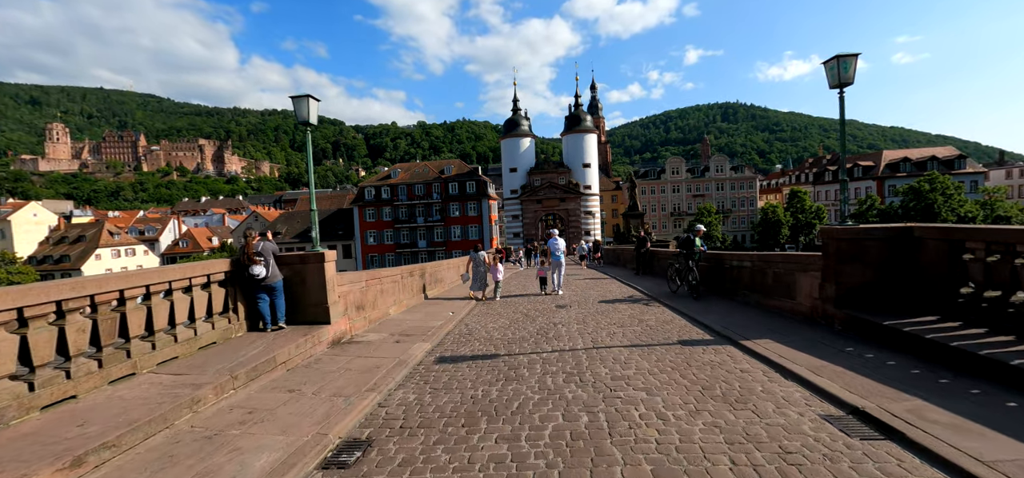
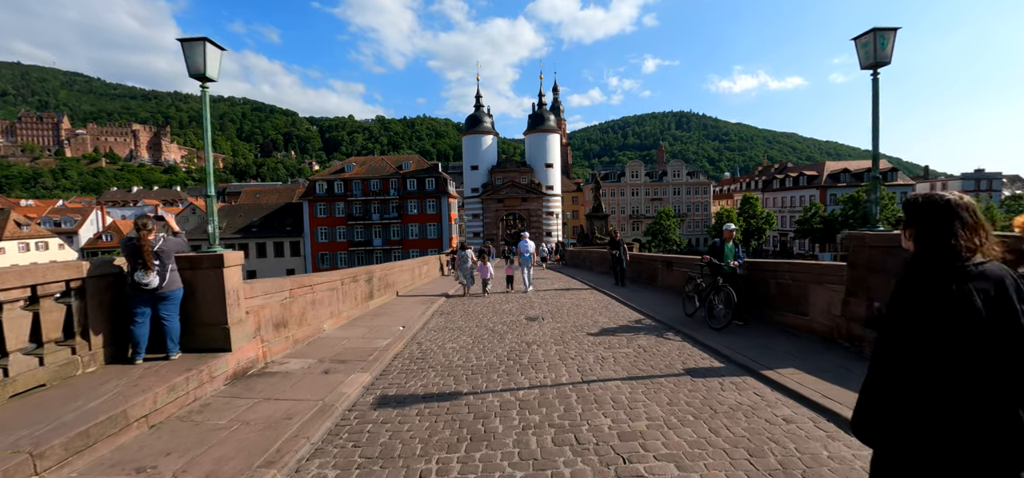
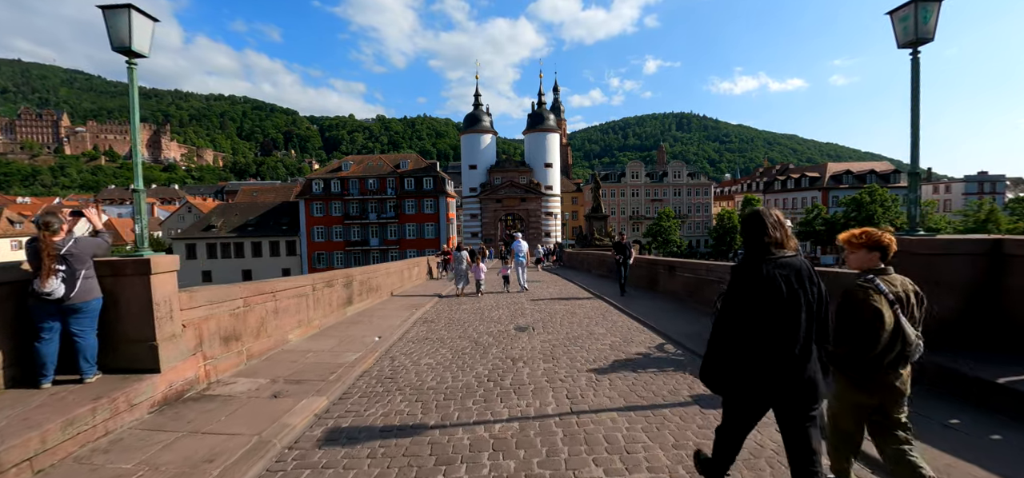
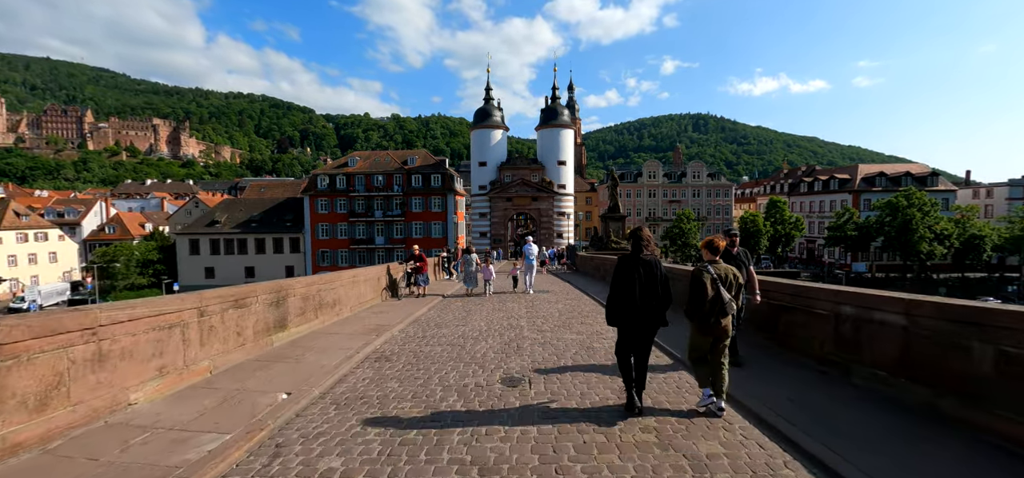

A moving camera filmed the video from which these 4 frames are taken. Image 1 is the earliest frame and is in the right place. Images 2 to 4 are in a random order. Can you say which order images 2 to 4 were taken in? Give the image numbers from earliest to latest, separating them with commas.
2, 3, 4
